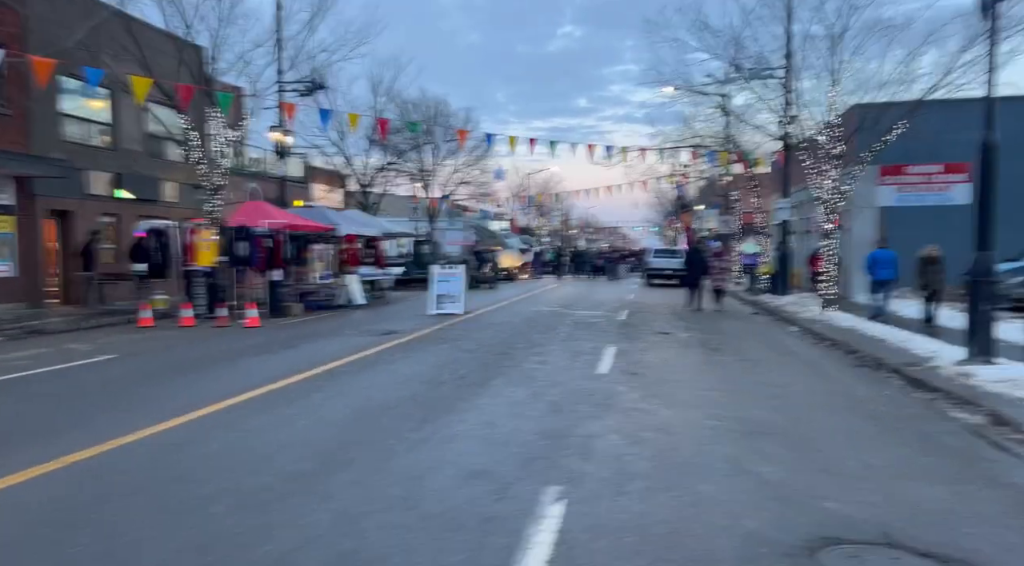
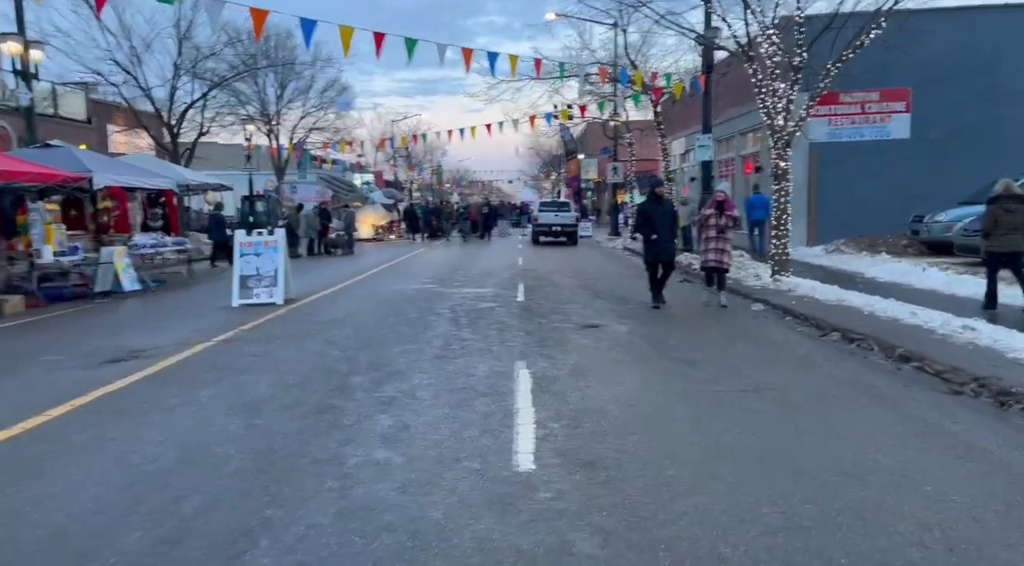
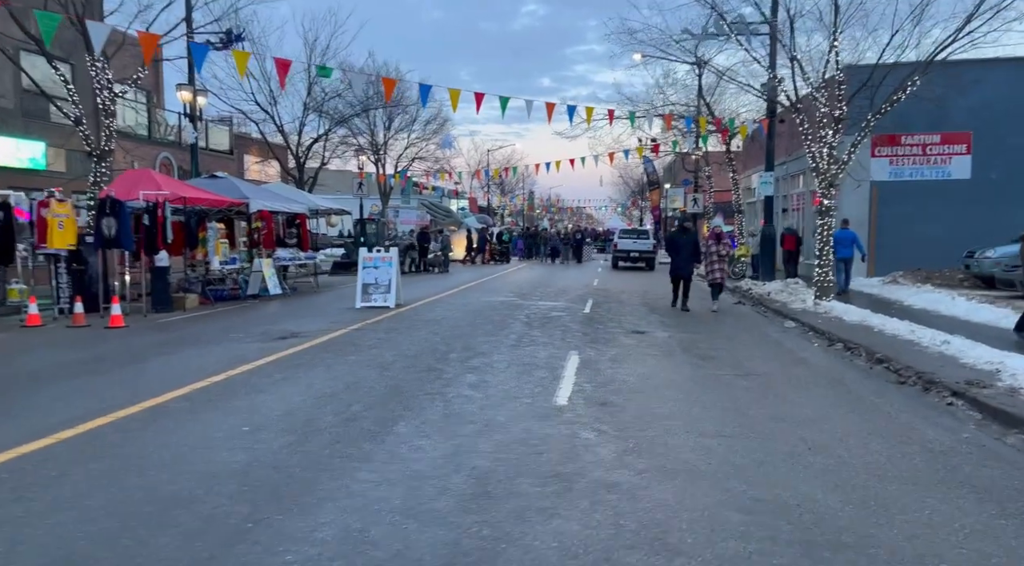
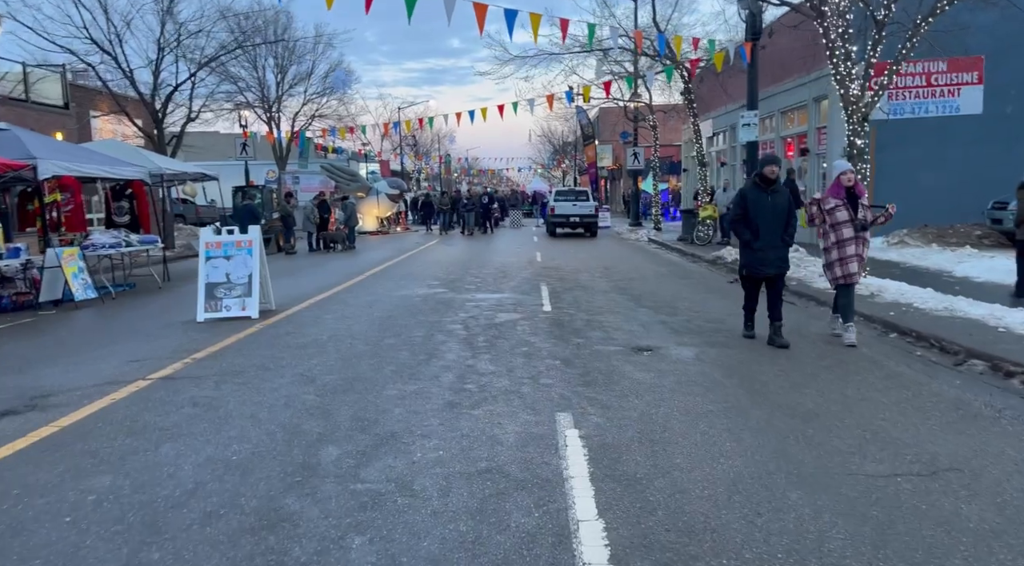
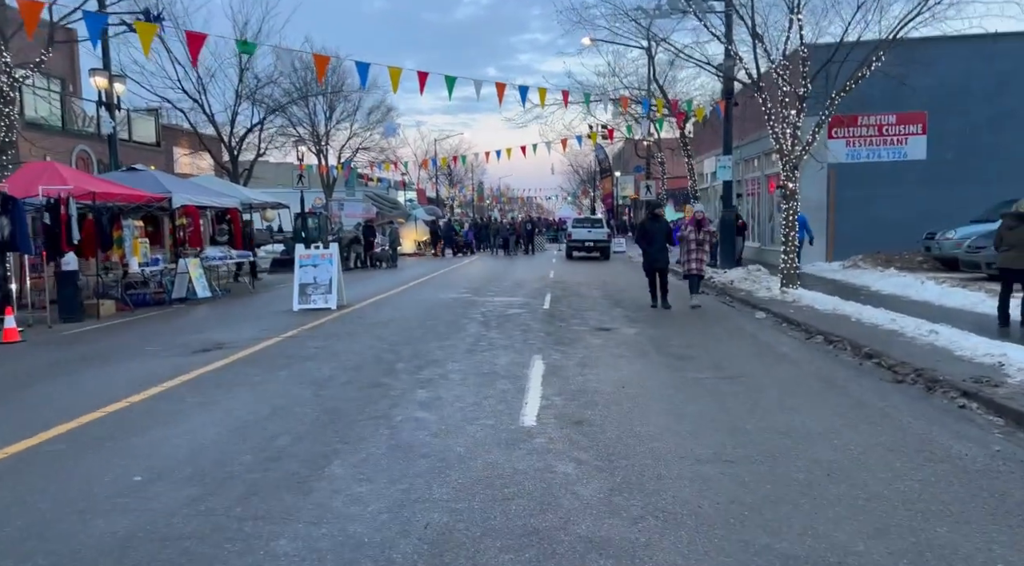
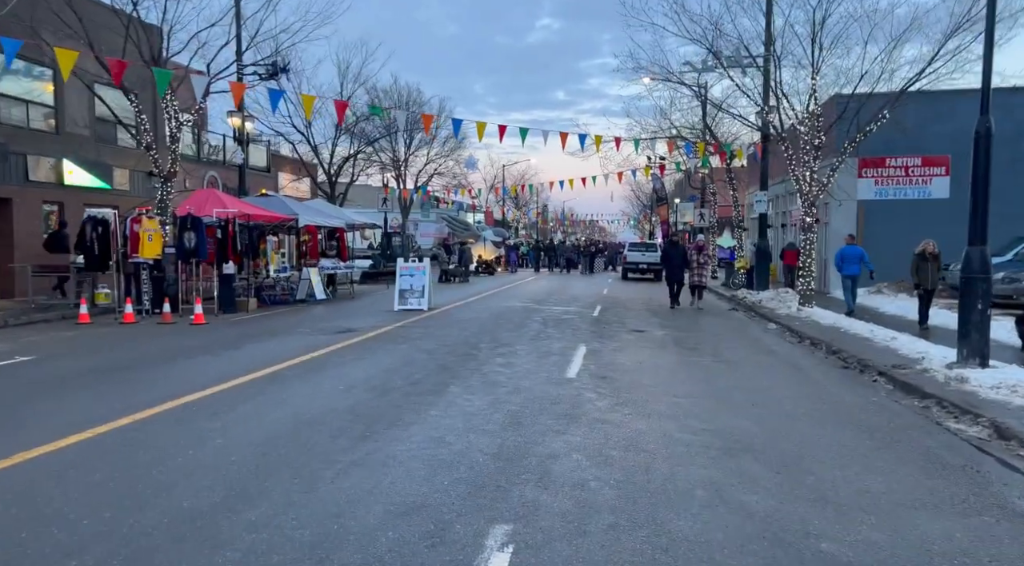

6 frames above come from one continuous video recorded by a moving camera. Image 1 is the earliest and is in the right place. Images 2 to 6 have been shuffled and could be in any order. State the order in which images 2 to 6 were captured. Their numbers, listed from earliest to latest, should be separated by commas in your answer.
6, 3, 5, 2, 4
